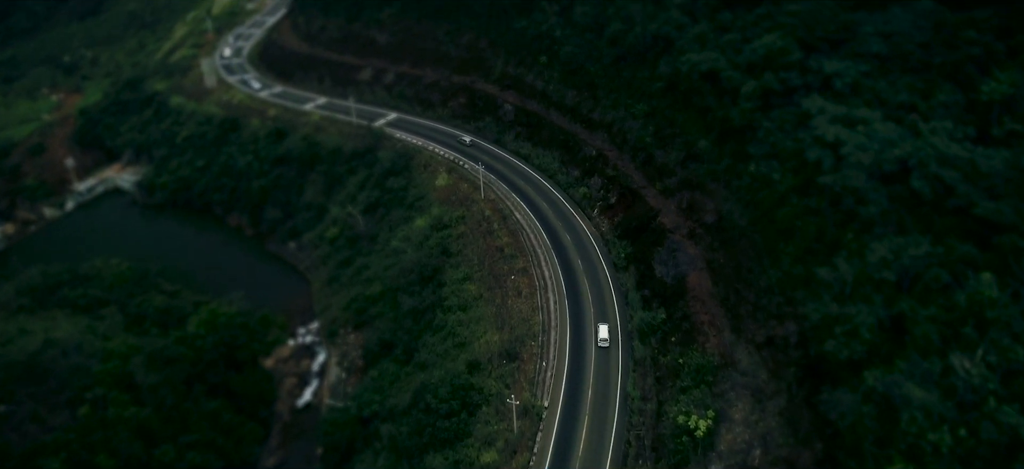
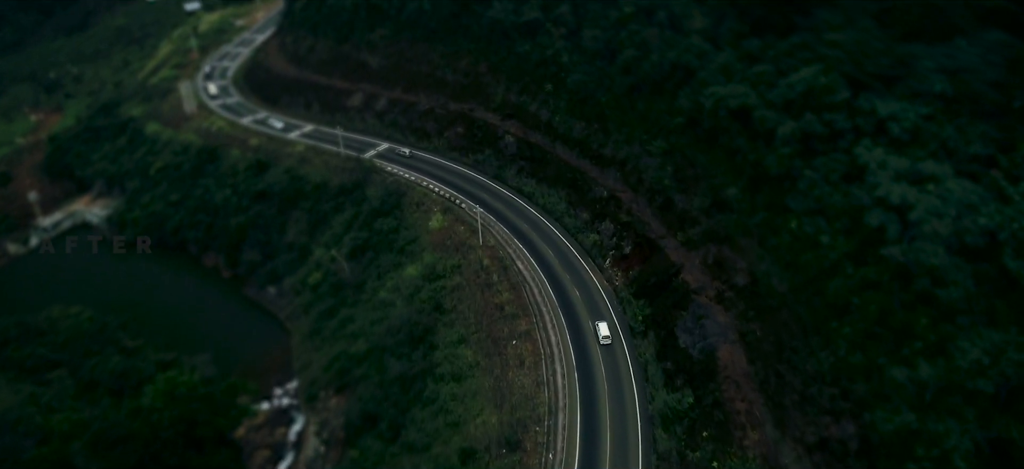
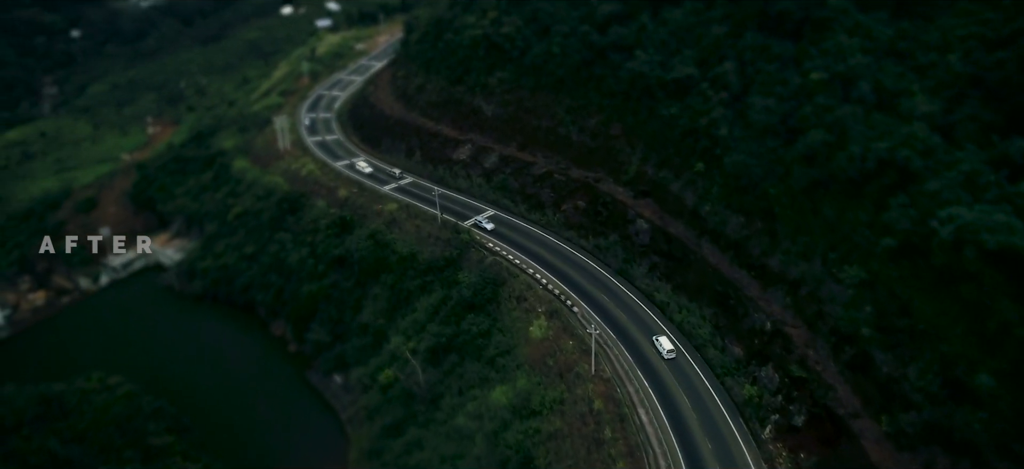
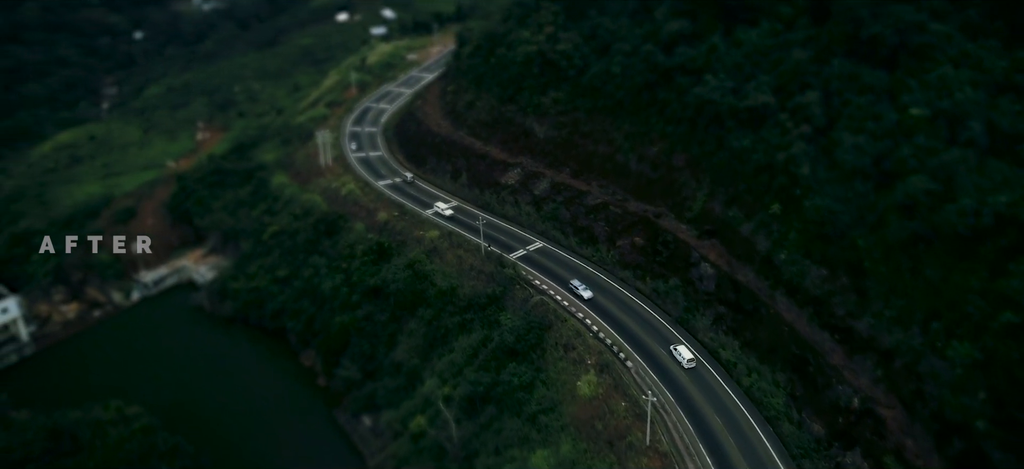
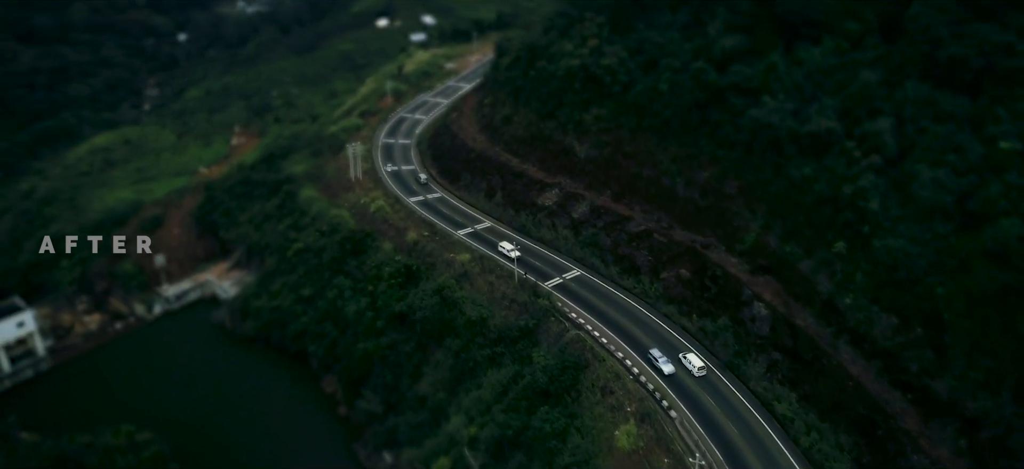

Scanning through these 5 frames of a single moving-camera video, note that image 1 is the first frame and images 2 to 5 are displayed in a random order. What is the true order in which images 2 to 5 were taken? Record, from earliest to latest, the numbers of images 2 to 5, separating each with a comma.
2, 3, 4, 5
